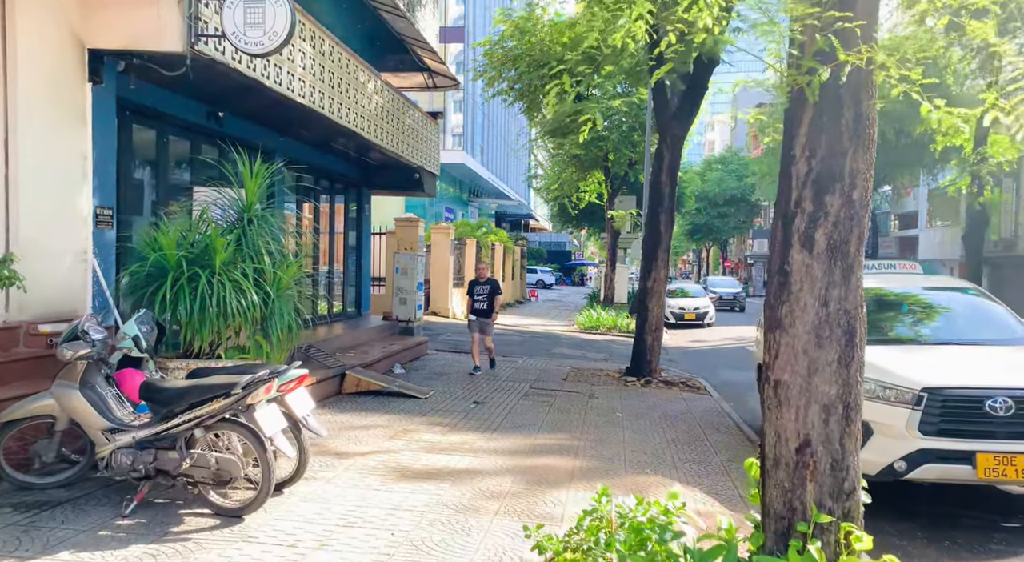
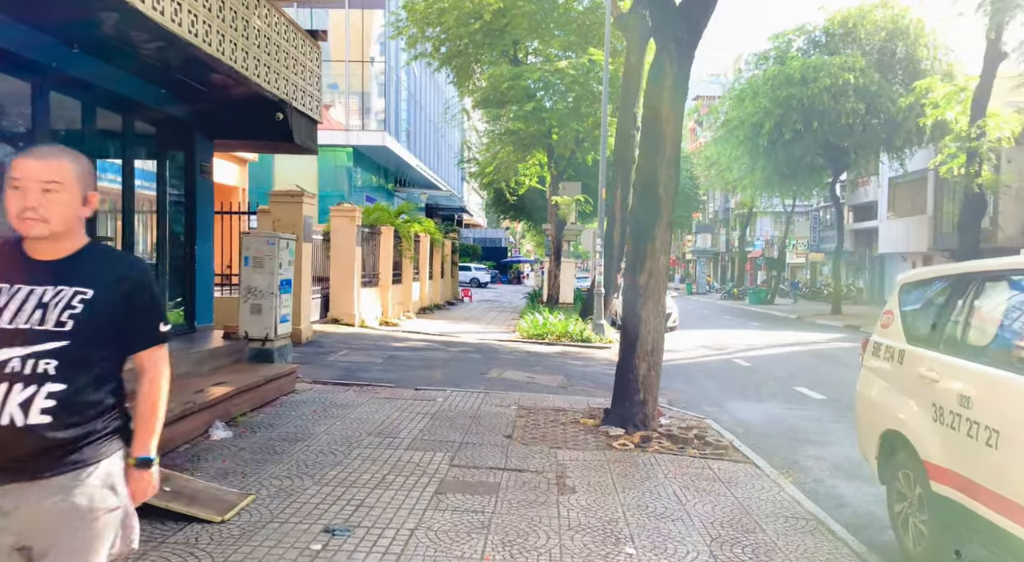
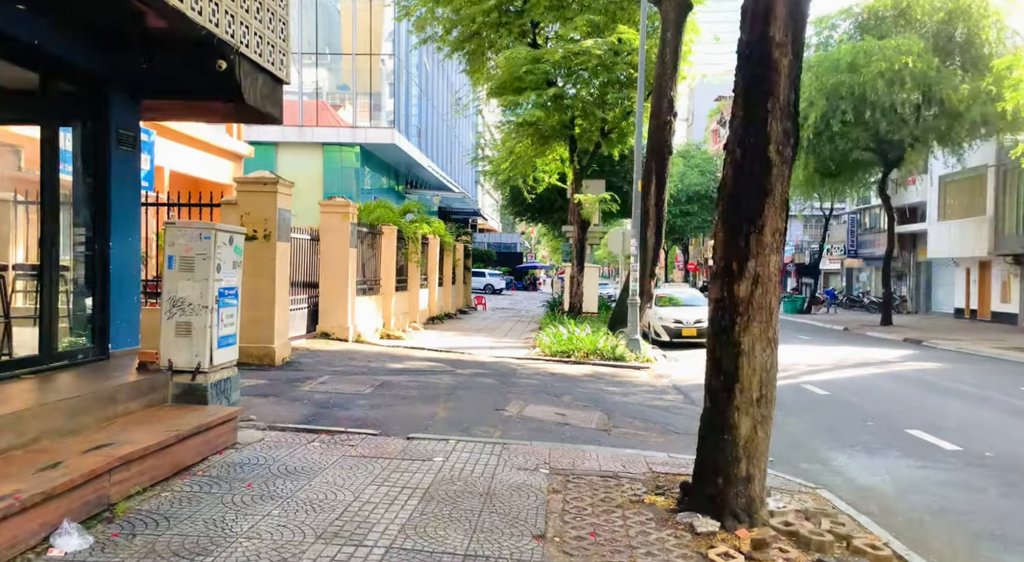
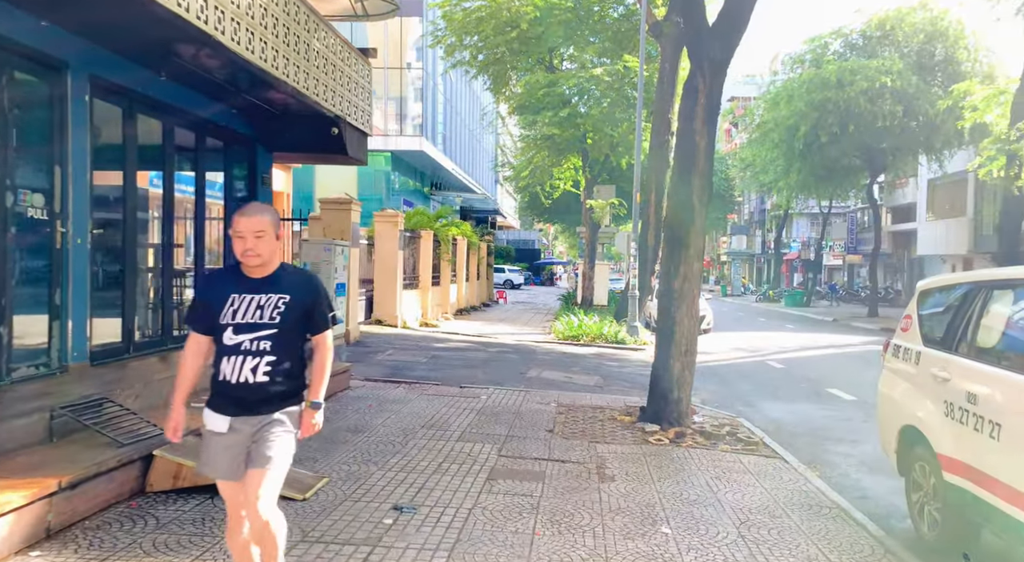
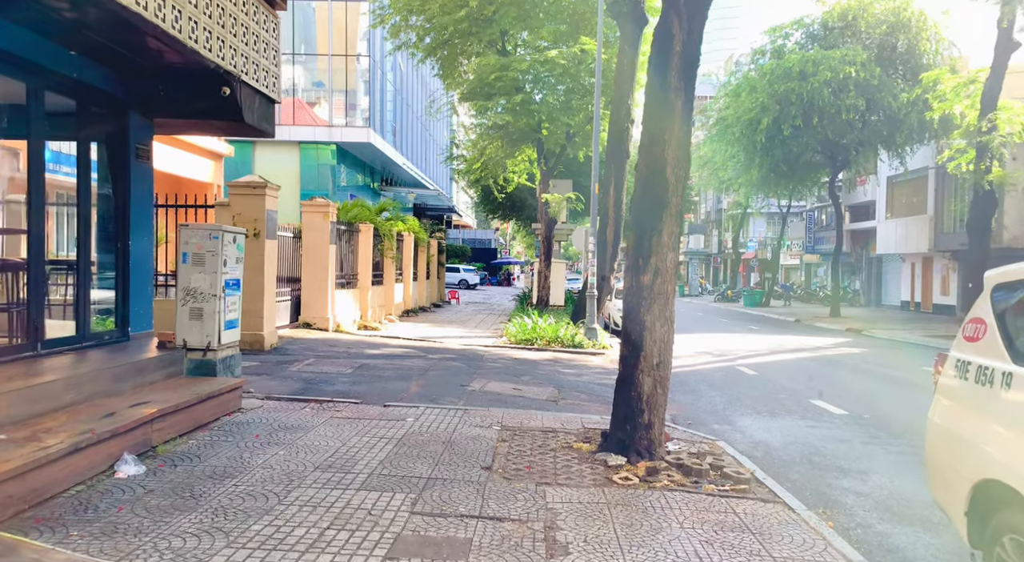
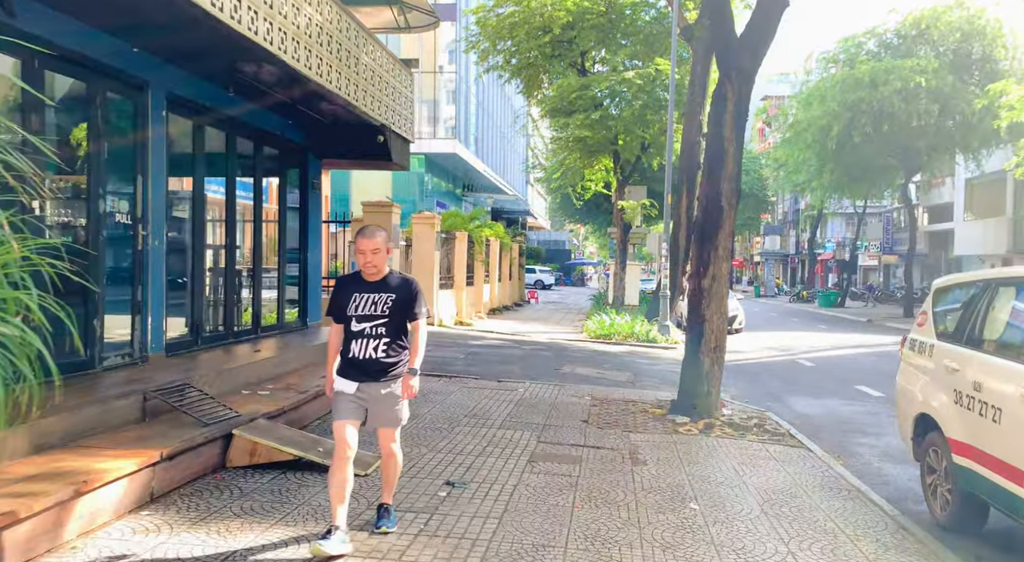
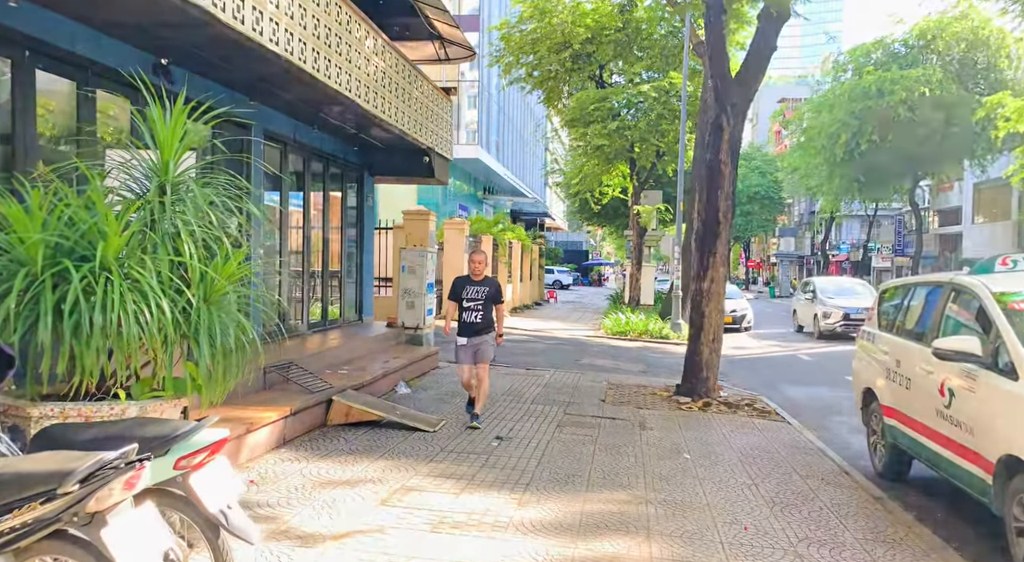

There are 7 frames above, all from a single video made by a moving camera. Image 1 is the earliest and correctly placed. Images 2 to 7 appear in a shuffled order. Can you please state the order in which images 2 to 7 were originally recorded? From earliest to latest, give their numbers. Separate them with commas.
7, 6, 4, 2, 5, 3
